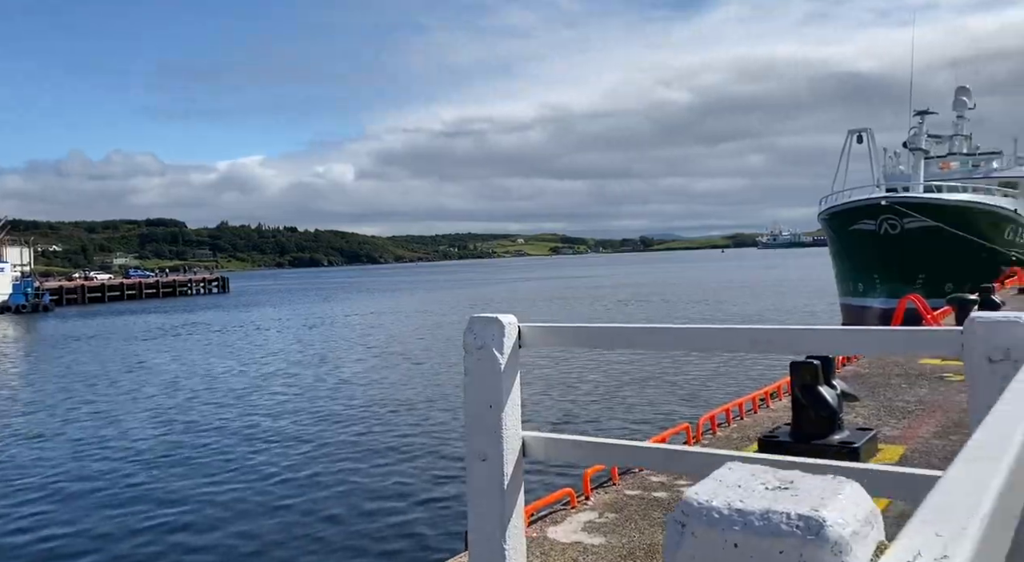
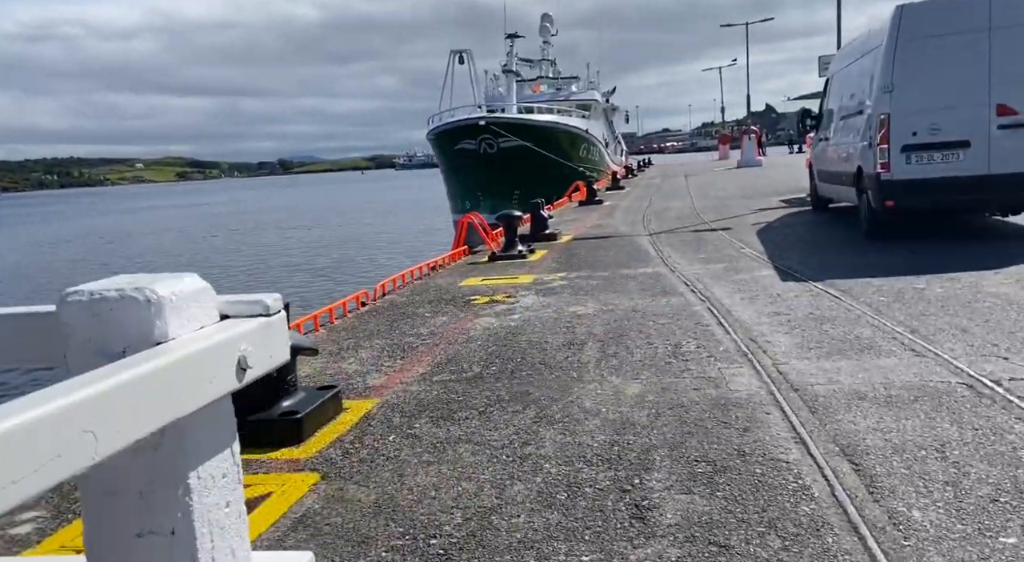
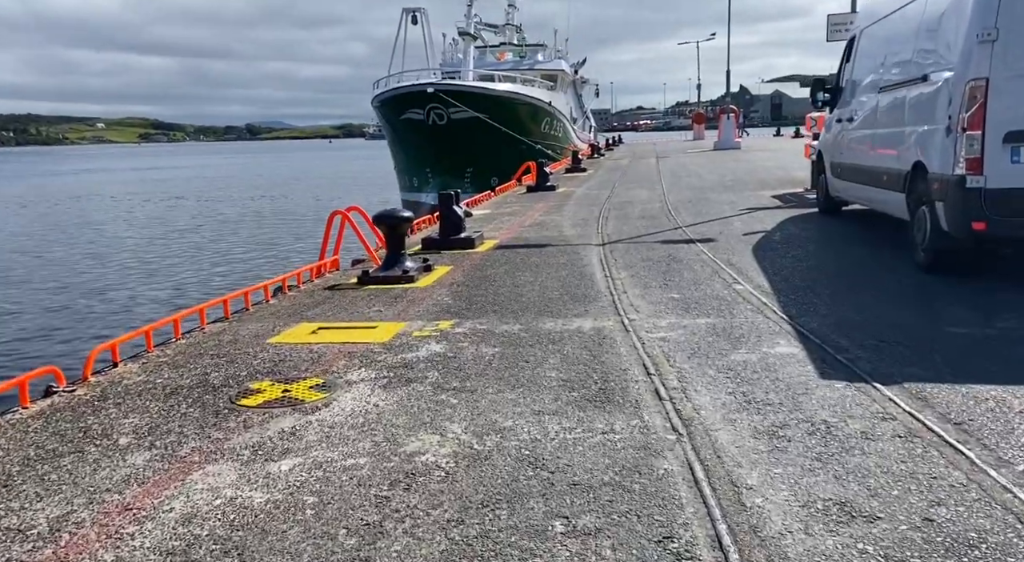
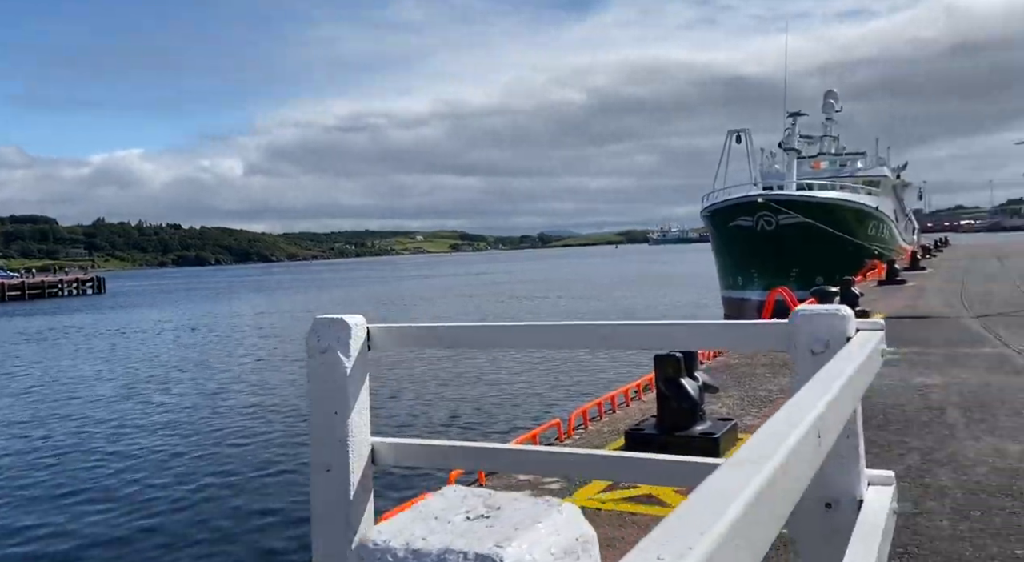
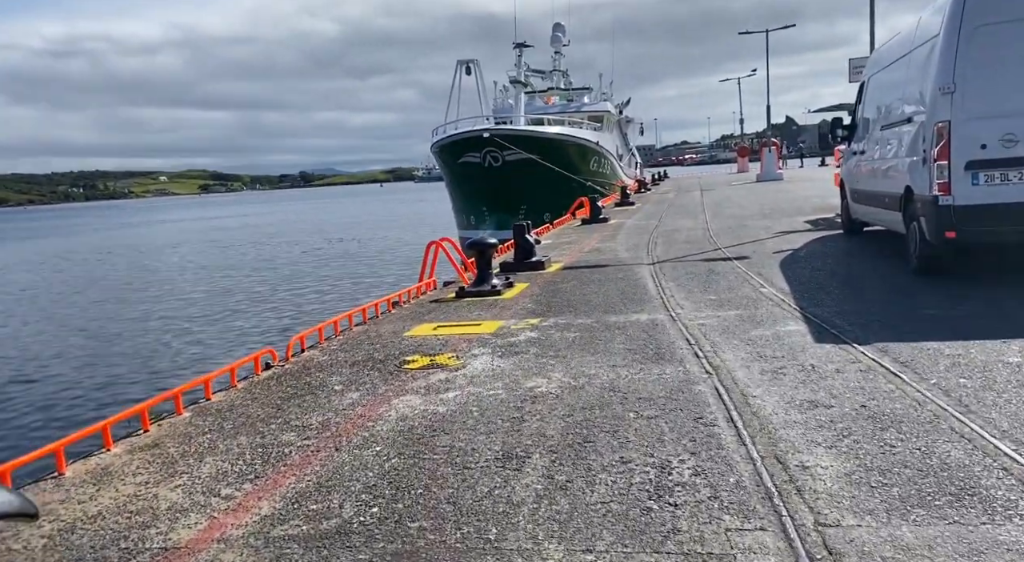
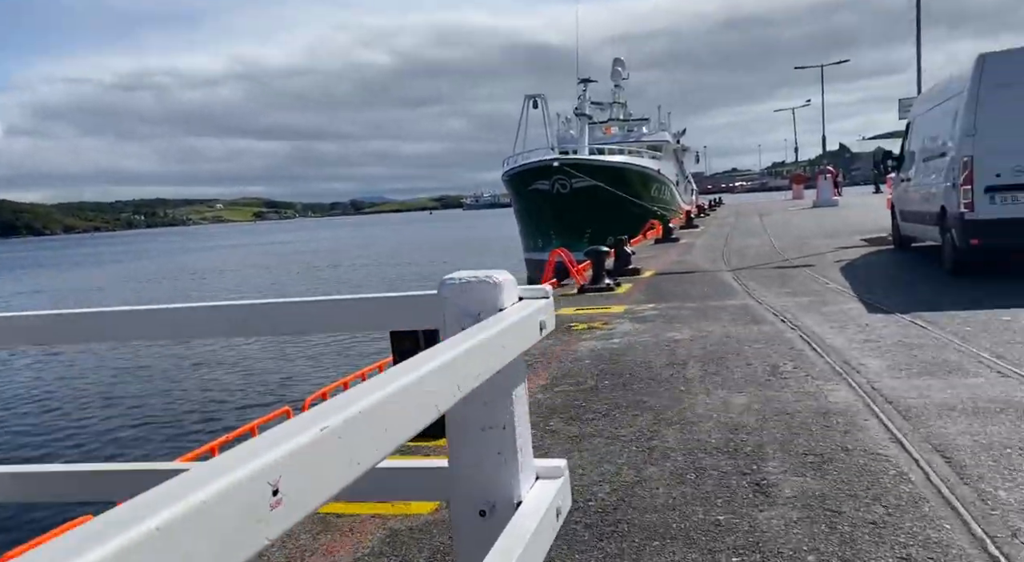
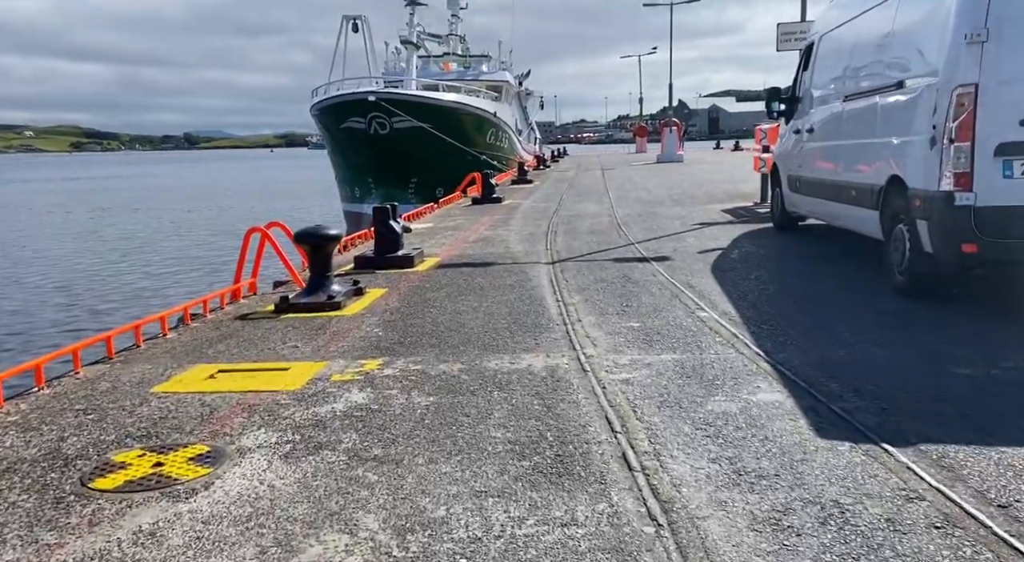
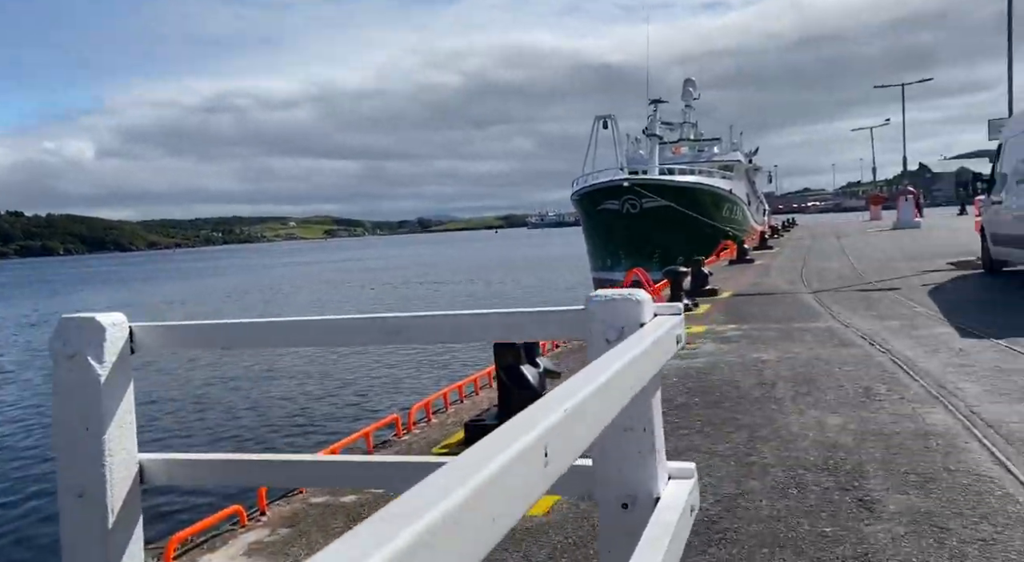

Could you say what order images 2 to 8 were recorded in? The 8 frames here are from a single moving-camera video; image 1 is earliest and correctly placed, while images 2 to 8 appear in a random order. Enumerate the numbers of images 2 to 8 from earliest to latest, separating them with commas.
4, 8, 6, 2, 5, 3, 7
